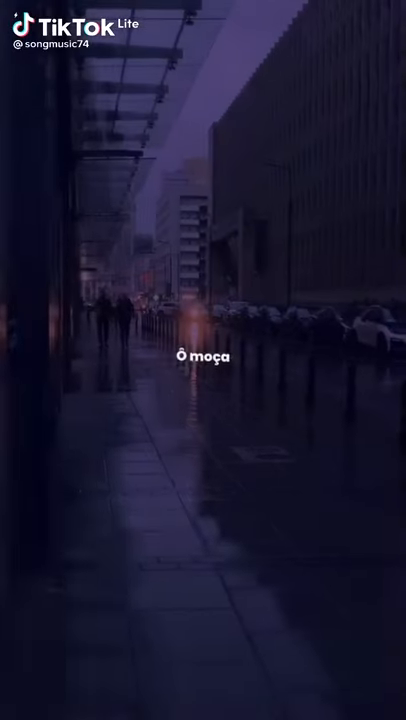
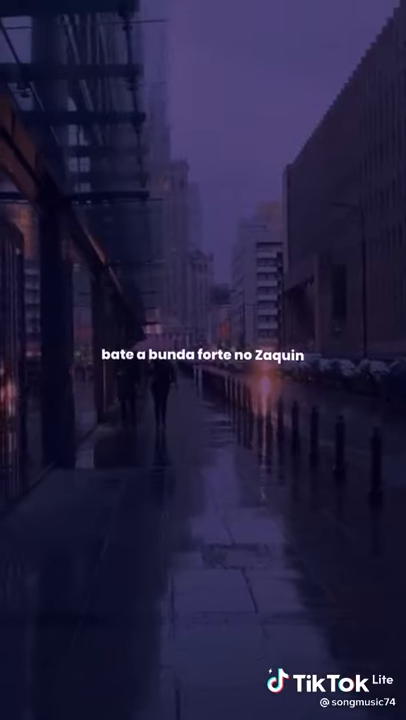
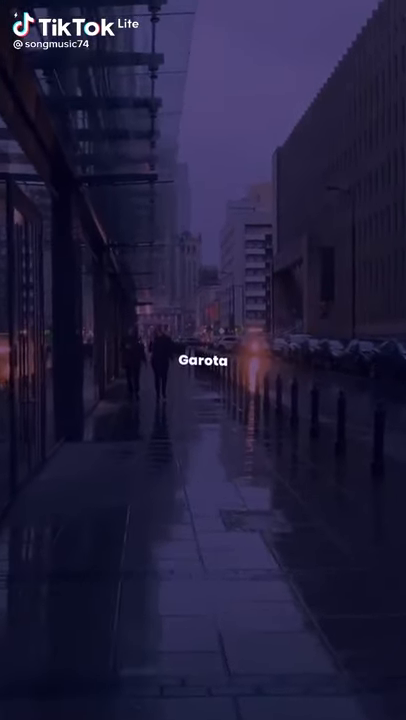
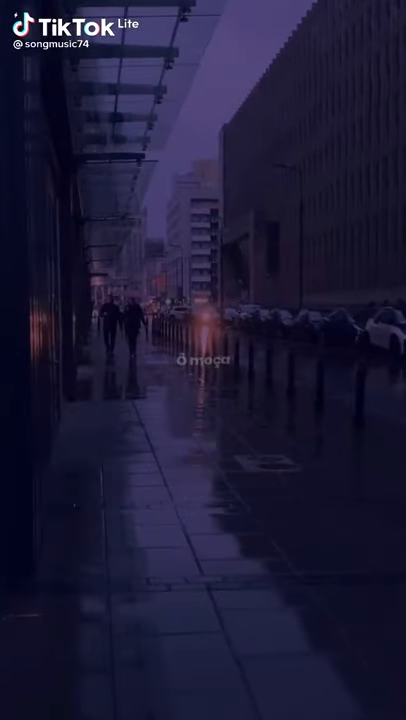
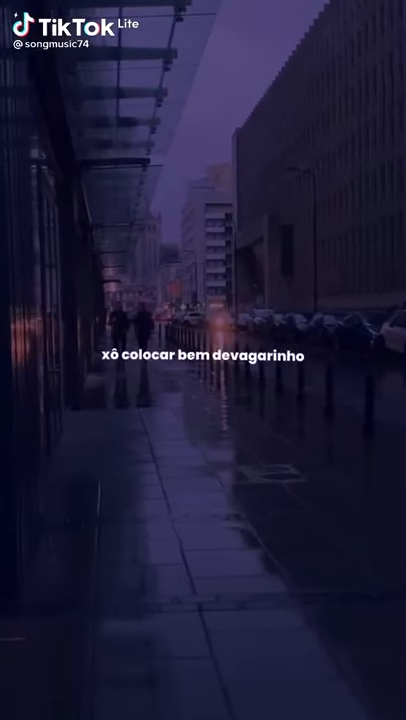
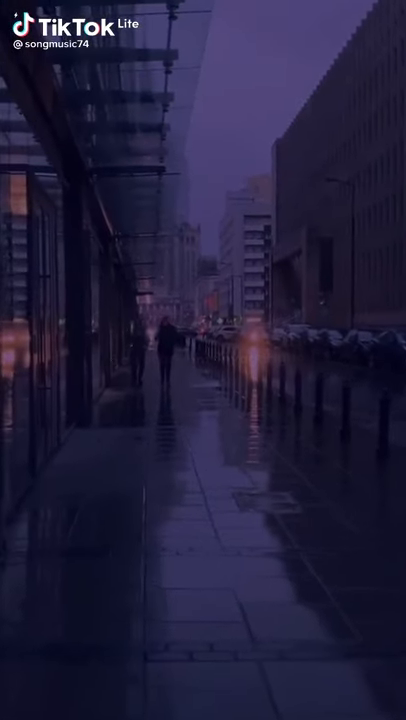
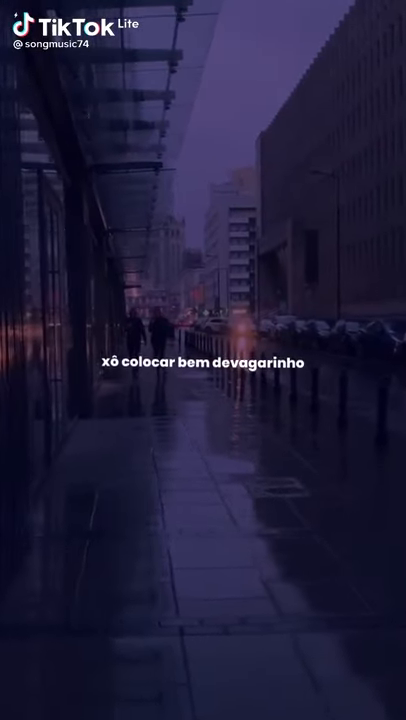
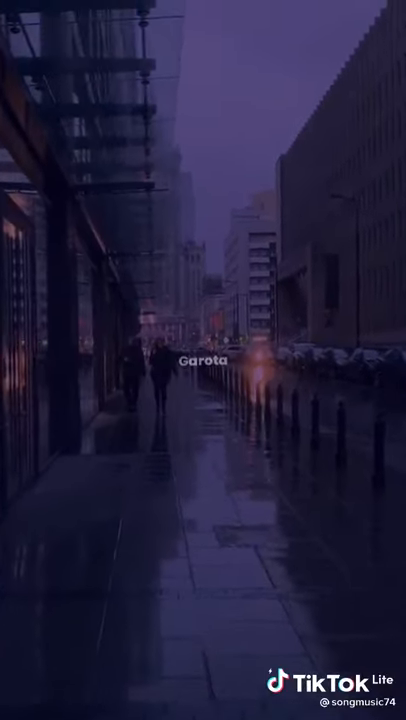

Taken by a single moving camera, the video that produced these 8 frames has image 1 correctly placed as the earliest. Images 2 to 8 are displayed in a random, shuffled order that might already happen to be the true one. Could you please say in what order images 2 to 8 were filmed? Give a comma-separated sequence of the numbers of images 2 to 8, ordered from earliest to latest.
4, 5, 7, 6, 3, 8, 2
